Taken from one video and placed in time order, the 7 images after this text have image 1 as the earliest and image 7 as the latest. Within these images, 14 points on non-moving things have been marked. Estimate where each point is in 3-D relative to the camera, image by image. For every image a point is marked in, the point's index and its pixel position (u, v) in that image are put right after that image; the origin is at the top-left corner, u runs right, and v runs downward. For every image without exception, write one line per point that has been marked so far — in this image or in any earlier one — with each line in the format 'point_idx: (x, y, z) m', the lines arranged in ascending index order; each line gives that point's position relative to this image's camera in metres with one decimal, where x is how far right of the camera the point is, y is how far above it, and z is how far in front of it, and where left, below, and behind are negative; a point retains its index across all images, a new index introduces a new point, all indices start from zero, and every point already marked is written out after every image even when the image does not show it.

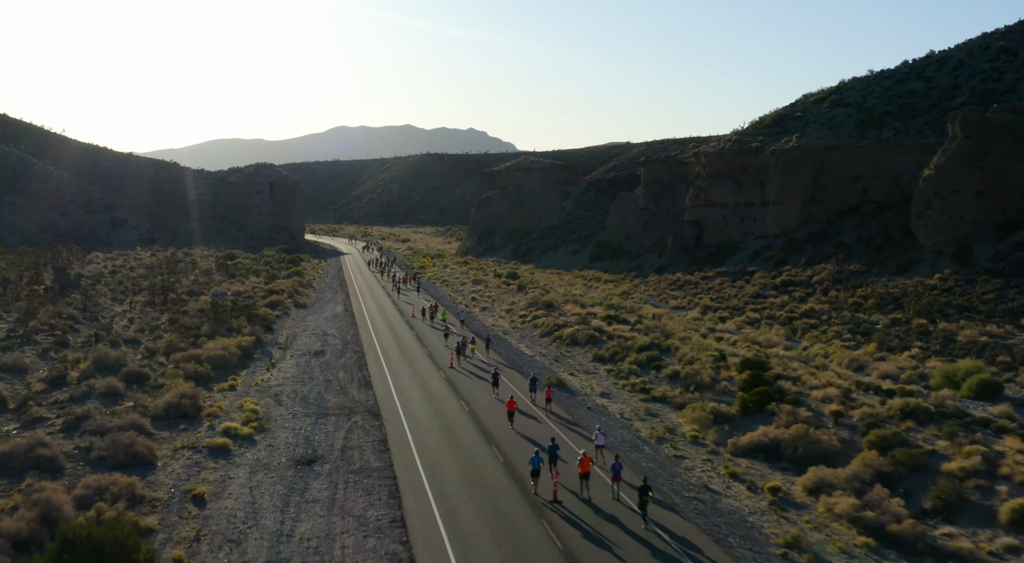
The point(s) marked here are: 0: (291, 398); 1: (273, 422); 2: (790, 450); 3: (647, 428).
0: (-6.1, -3.2, +19.3) m
1: (-6.0, -3.5, +17.3) m
2: (+6.1, -3.7, +15.3) m
3: (+3.4, -3.6, +17.3) m
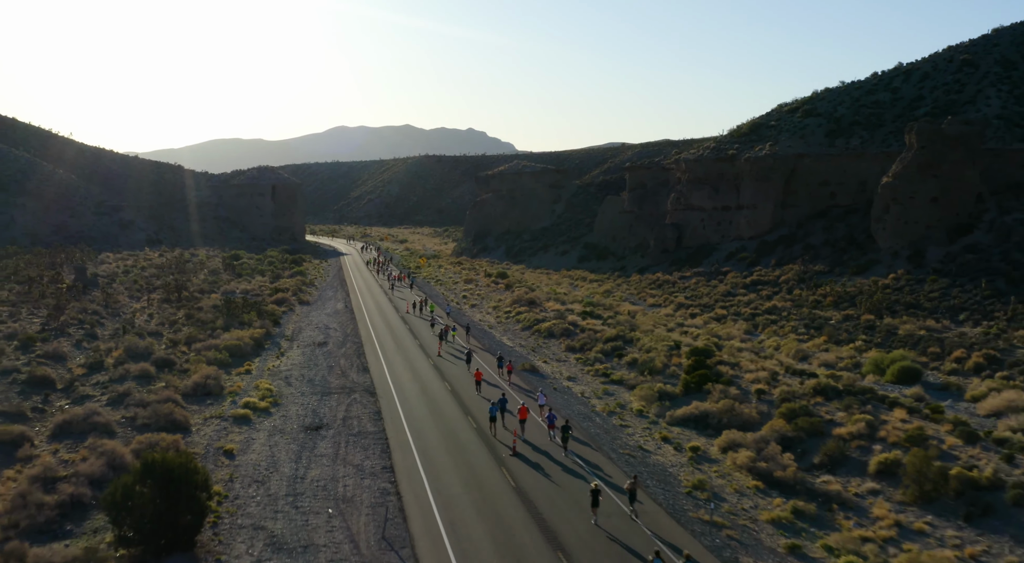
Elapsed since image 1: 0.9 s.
0: (-6.9, -3.2, +22.4) m
1: (-6.7, -3.4, +20.4) m
2: (+5.4, -3.6, +18.3) m
3: (+2.6, -3.5, +20.4) m
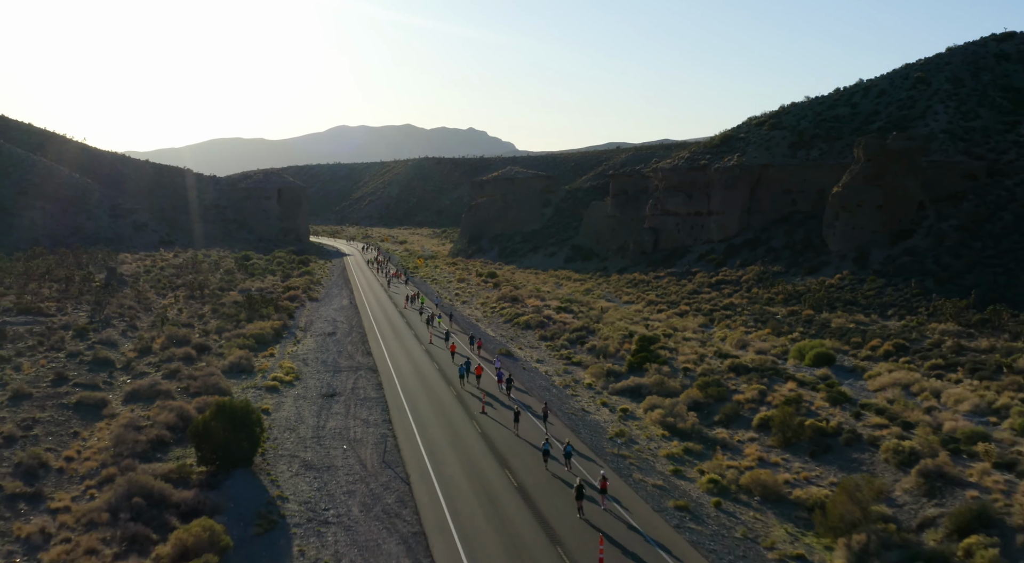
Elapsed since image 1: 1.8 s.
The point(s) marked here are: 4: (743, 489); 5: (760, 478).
0: (-7.7, -3.1, +27.2) m
1: (-7.6, -3.4, +25.2) m
2: (+4.5, -3.6, +23.2) m
3: (+1.8, -3.5, +25.2) m
4: (+5.3, -4.7, +15.9) m
5: (+5.7, -4.5, +15.8) m
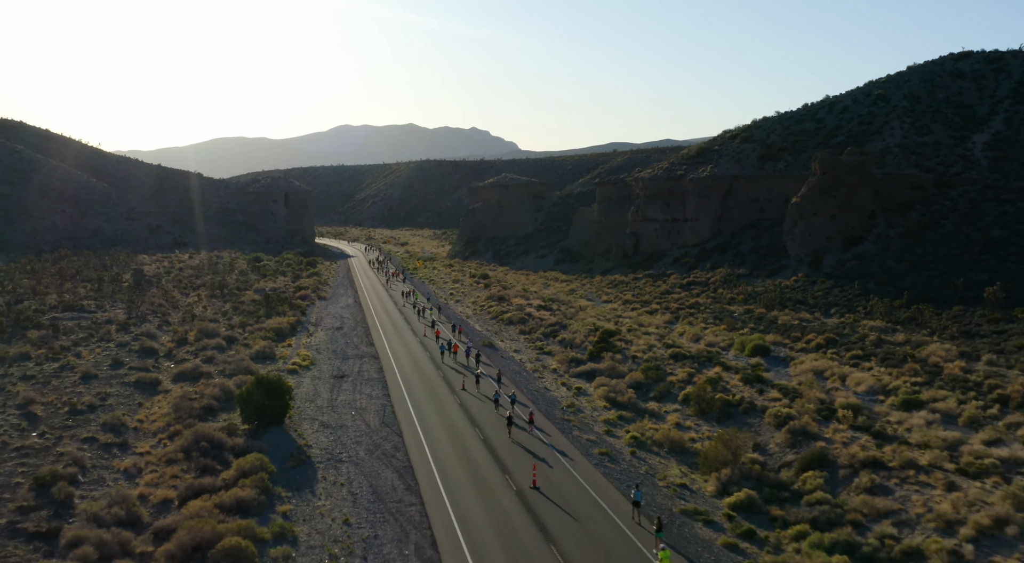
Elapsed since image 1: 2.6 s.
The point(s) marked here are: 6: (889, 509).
0: (-8.7, -3.2, +32.2) m
1: (-8.5, -3.4, +30.2) m
2: (+3.6, -3.7, +28.1) m
3: (+0.8, -3.6, +30.2) m
4: (+4.4, -4.9, +20.9) m
5: (+4.7, -4.6, +20.8) m
6: (+8.6, -5.2, +15.8) m
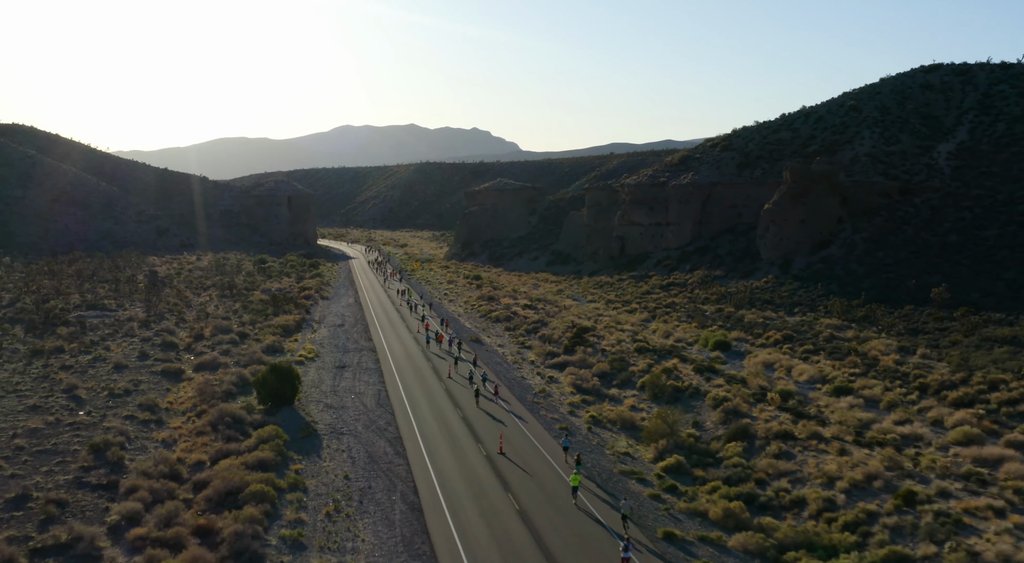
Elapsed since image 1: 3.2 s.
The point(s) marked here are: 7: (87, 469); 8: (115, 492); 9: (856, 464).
0: (-9.5, -3.3, +35.9) m
1: (-9.3, -3.5, +33.8) m
2: (+2.7, -3.8, +31.8) m
3: (0.0, -3.7, +33.8) m
4: (+3.5, -4.9, +24.5) m
5: (+3.9, -4.7, +24.4) m
6: (+7.8, -5.3, +19.4) m
7: (-11.9, -5.3, +19.3) m
8: (-10.3, -5.4, +17.8) m
9: (+9.5, -5.0, +19.1) m
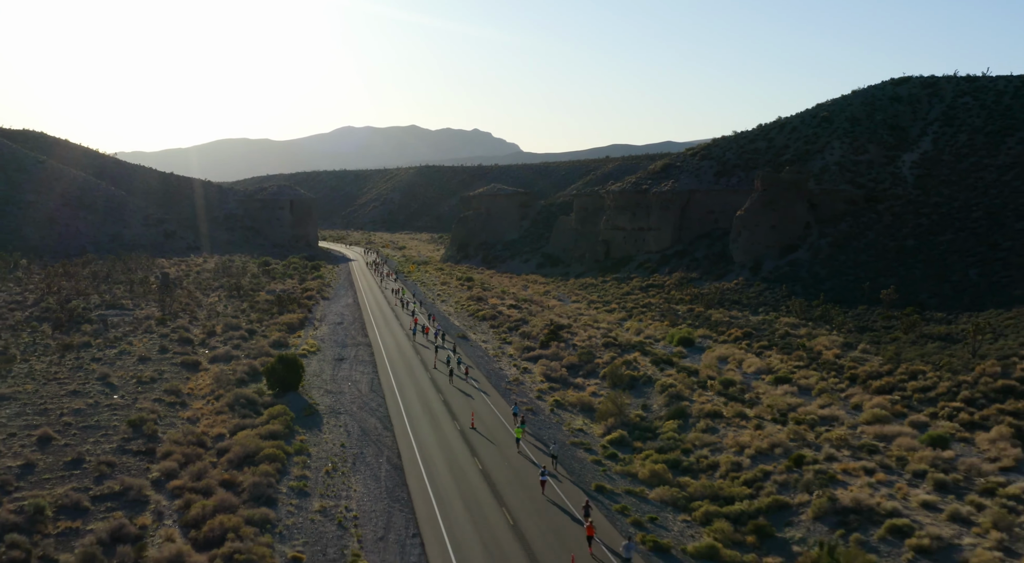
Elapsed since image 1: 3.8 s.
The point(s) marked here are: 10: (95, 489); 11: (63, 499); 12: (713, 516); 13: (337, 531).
0: (-10.5, -3.4, +39.8) m
1: (-10.4, -3.6, +37.8) m
2: (+1.7, -3.9, +35.6) m
3: (-1.0, -3.8, +37.7) m
4: (+2.5, -5.0, +28.4) m
5: (+2.8, -4.8, +28.3) m
6: (+6.7, -5.4, +23.3) m
7: (-12.9, -5.3, +23.2) m
8: (-11.3, -5.5, +21.7) m
9: (+8.5, -5.1, +23.0) m
10: (-11.6, -5.8, +19.1) m
11: (-11.8, -5.7, +18.1) m
12: (+5.4, -6.3, +18.5) m
13: (-4.3, -6.1, +17.0) m
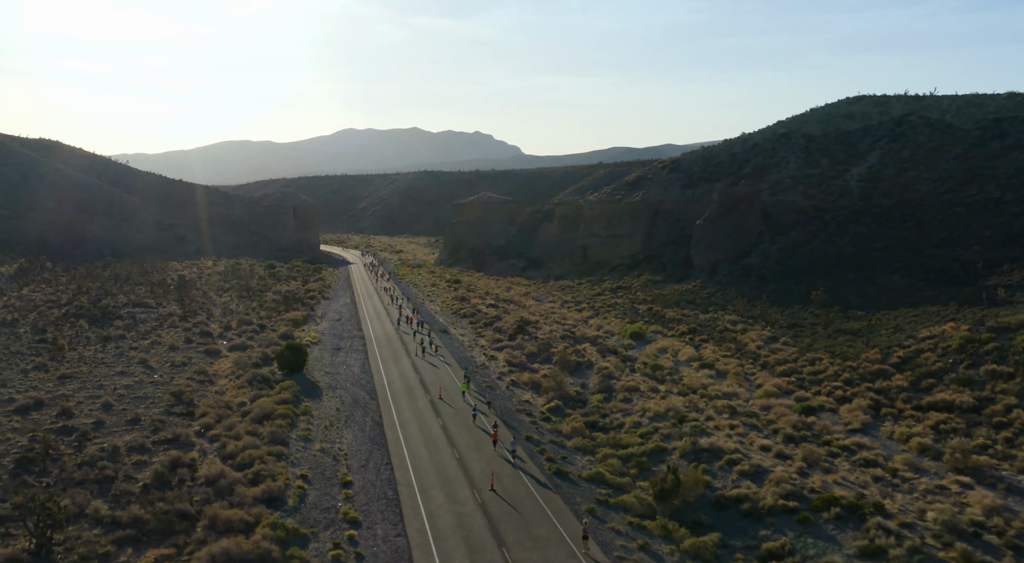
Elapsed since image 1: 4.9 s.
0: (-12.3, -3.5, +46.4) m
1: (-12.2, -3.7, +44.4) m
2: (-0.1, -4.0, +42.3) m
3: (-2.8, -3.9, +44.3) m
4: (+0.6, -5.1, +35.0) m
5: (+1.0, -4.9, +34.9) m
6: (+4.9, -5.5, +29.9) m
7: (-14.8, -5.4, +29.8) m
8: (-13.2, -5.6, +28.4) m
9: (+6.6, -5.2, +29.6) m
10: (-13.4, -5.8, +25.8) m
11: (-13.6, -5.8, +24.8) m
12: (+3.6, -6.3, +25.1) m
13: (-6.2, -6.2, +23.6) m
